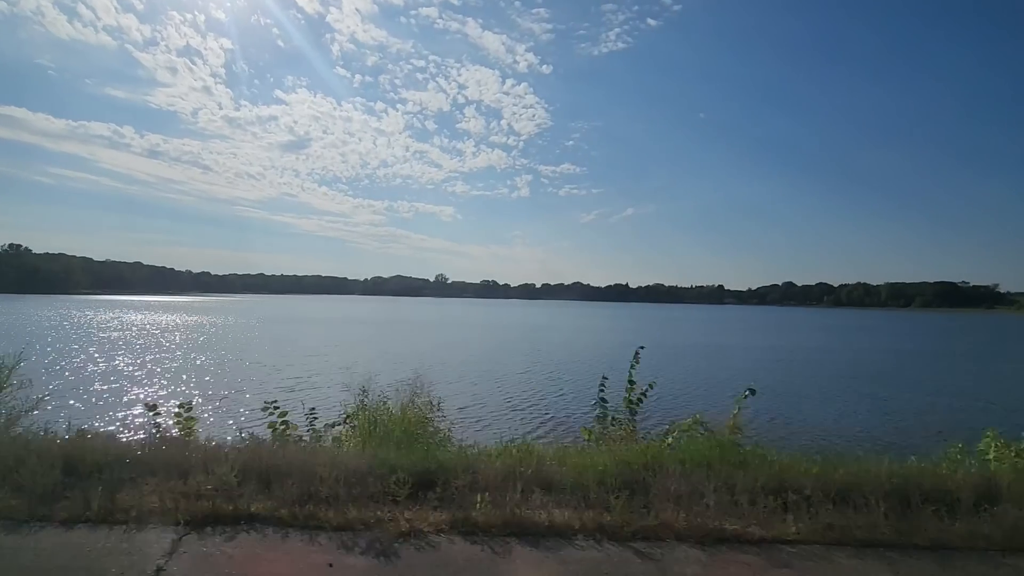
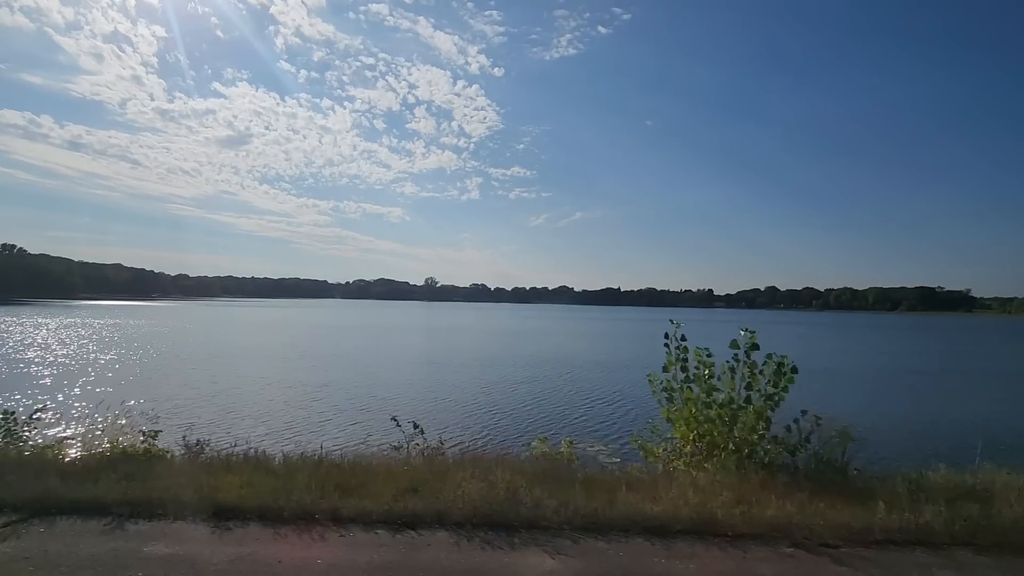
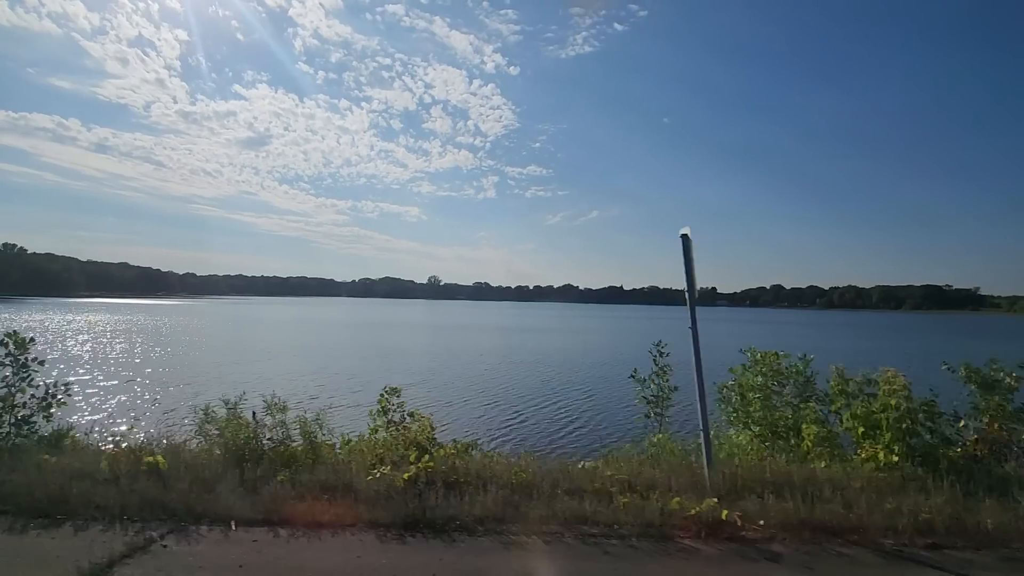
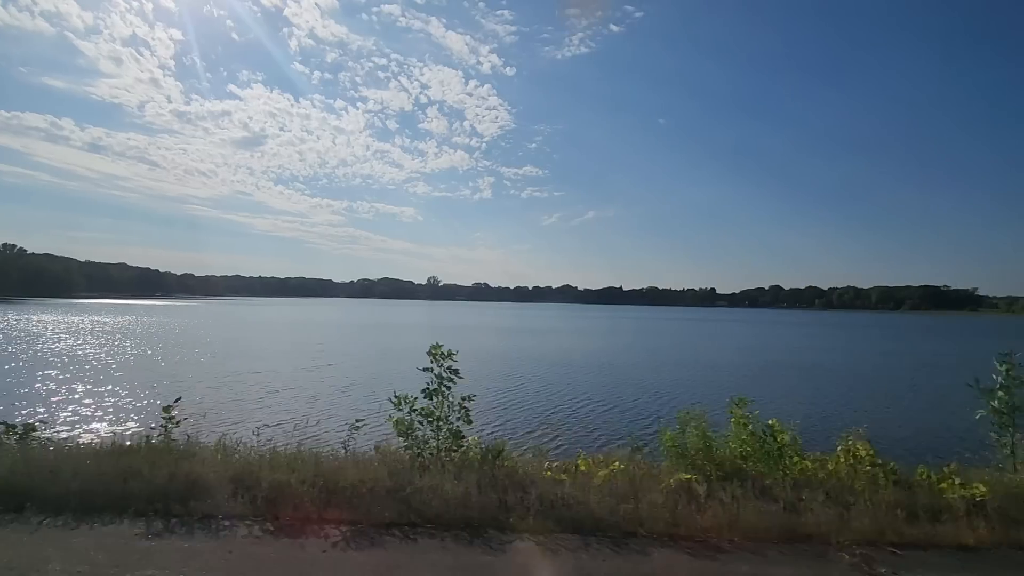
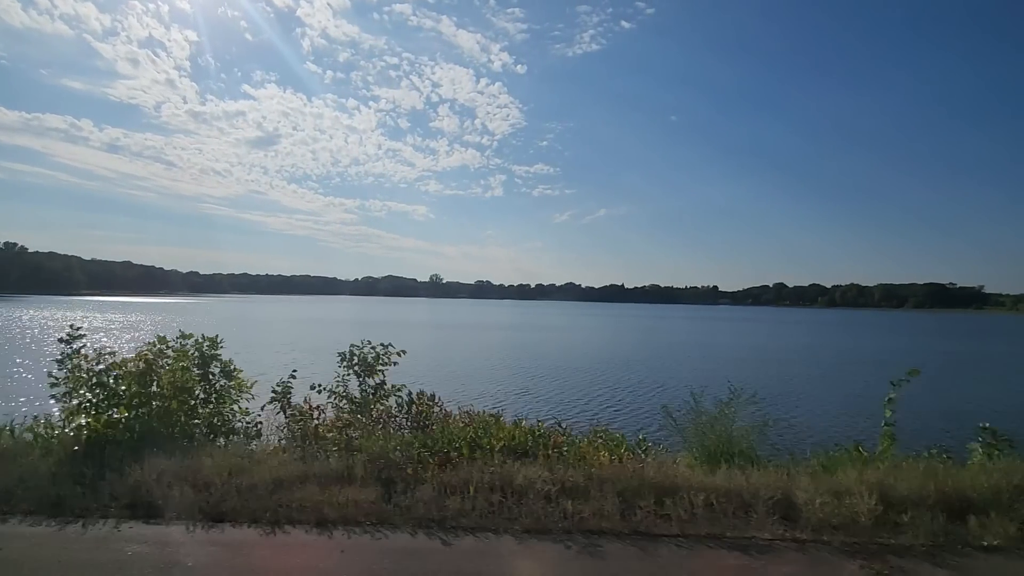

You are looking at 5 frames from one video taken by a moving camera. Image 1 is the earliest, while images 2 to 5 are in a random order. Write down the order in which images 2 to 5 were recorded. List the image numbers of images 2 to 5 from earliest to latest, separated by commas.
5, 3, 4, 2
